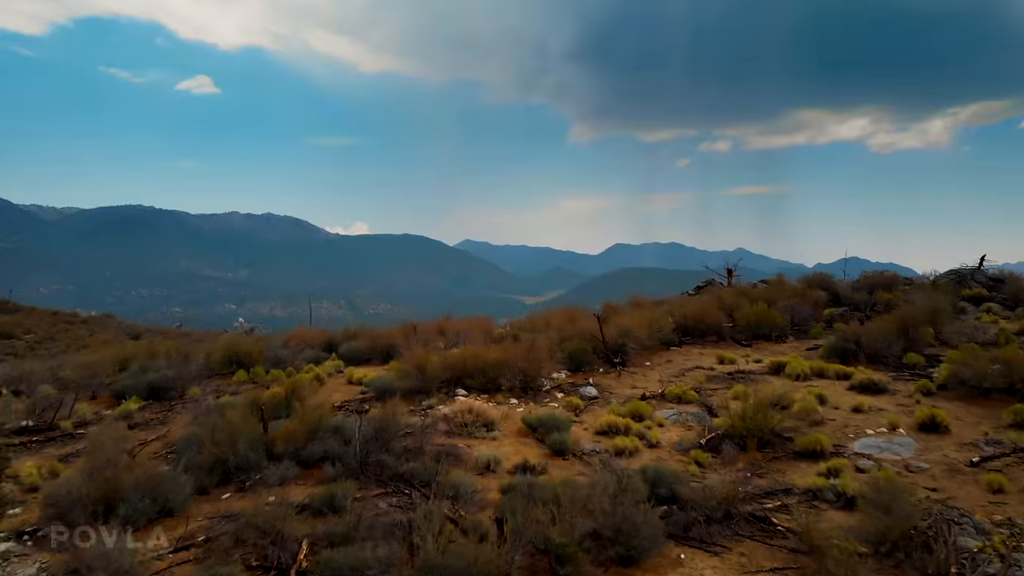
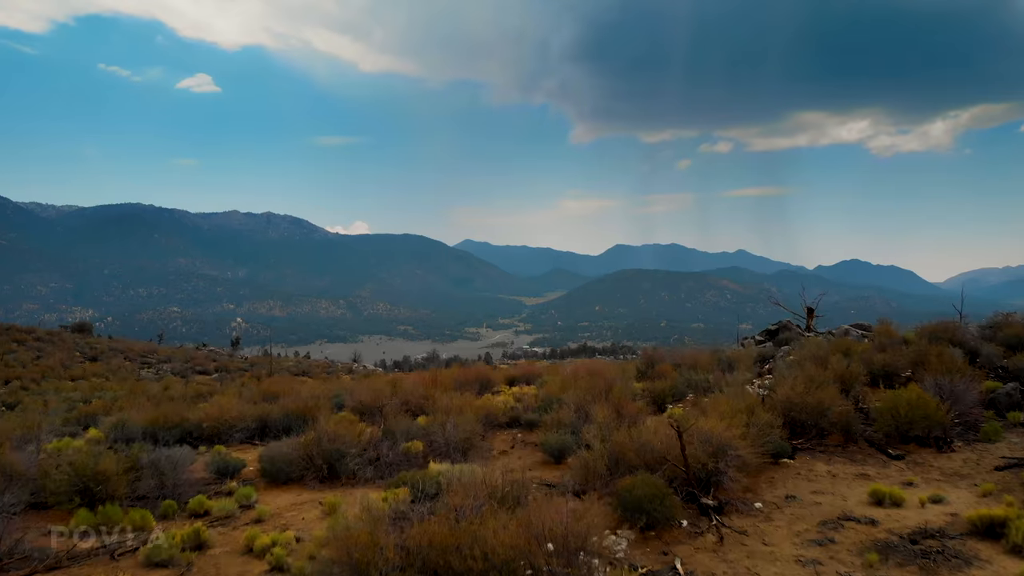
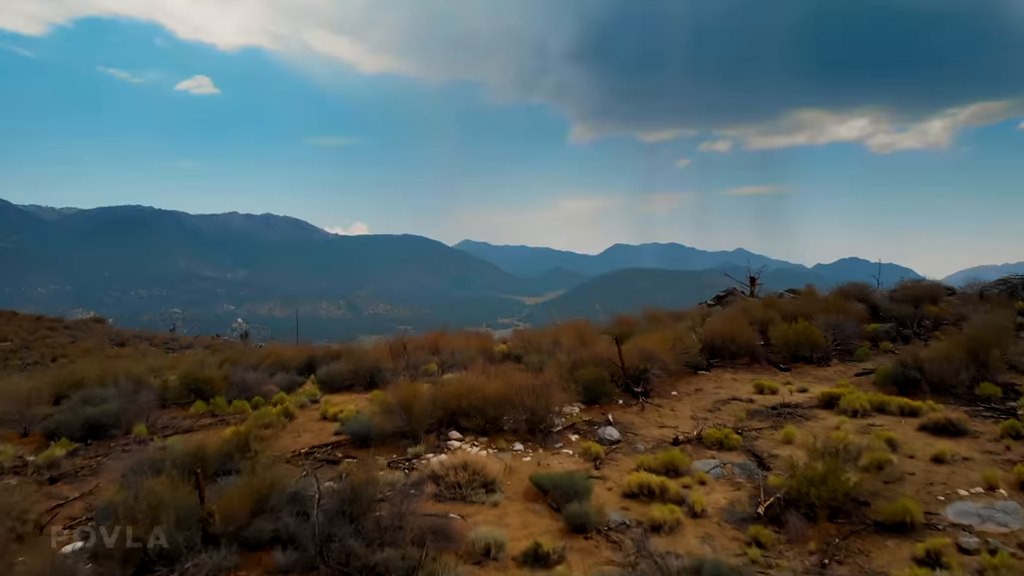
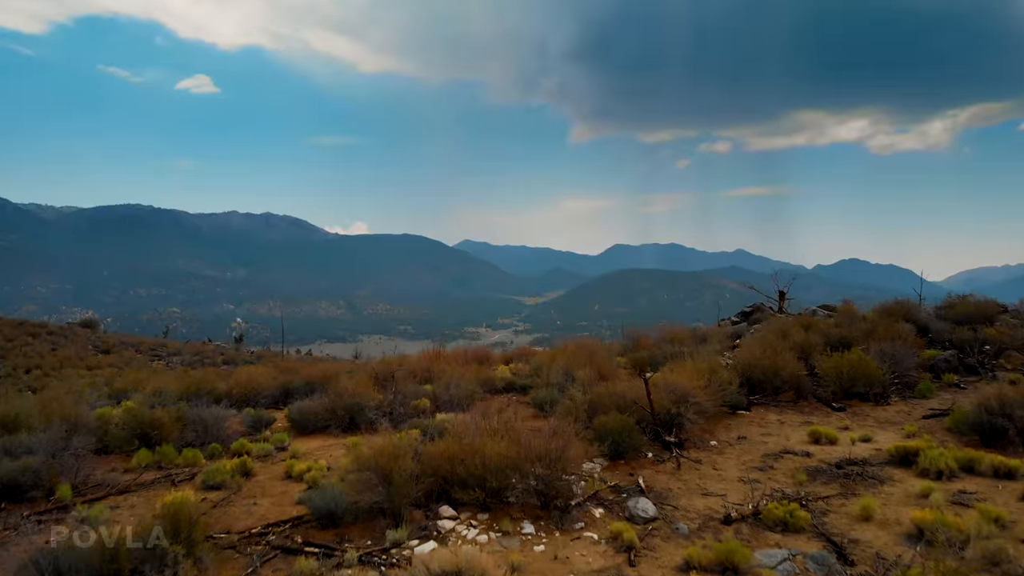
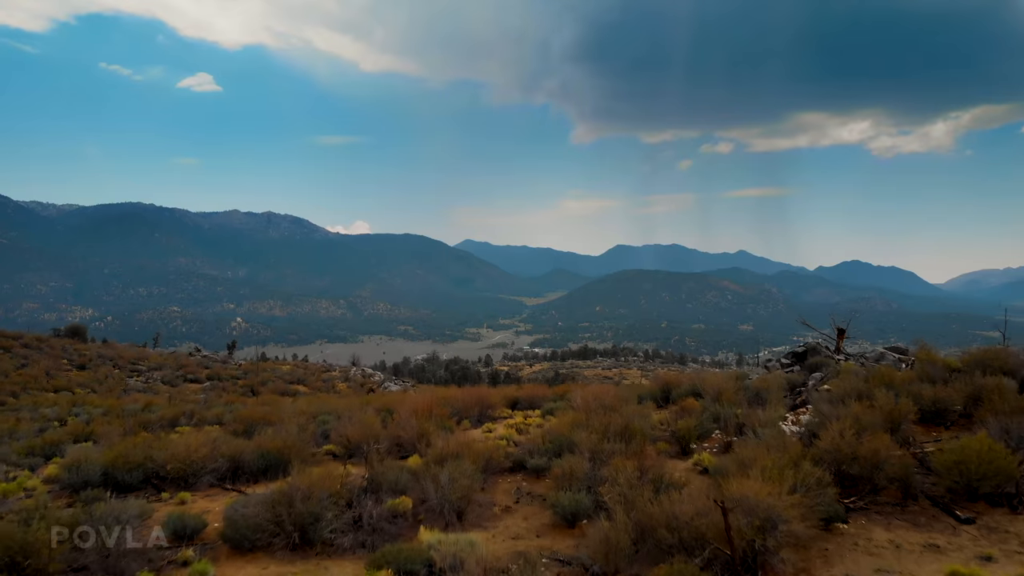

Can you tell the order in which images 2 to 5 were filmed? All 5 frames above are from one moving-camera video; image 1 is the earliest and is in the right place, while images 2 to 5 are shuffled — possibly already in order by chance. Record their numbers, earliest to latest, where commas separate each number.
3, 4, 2, 5
